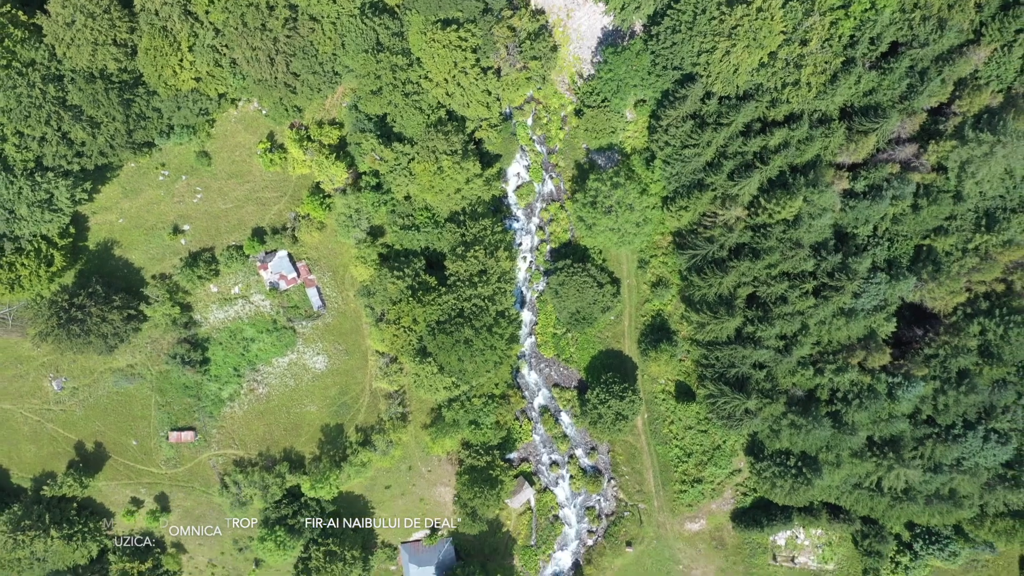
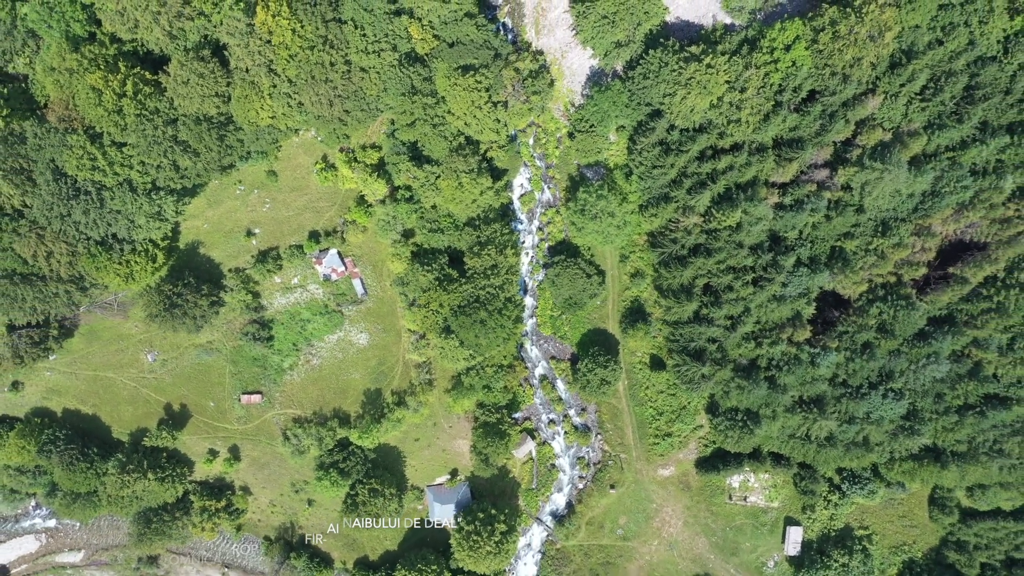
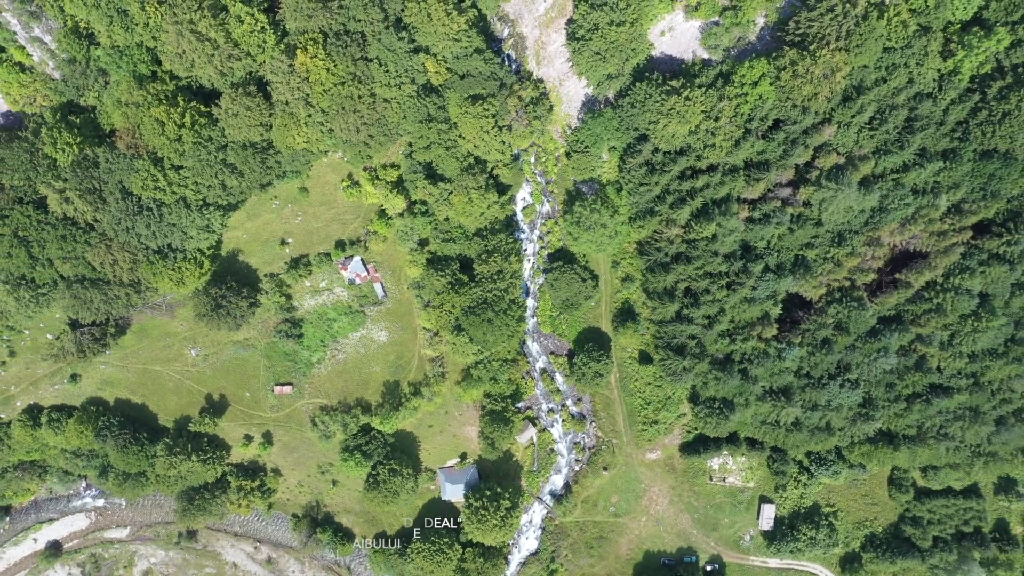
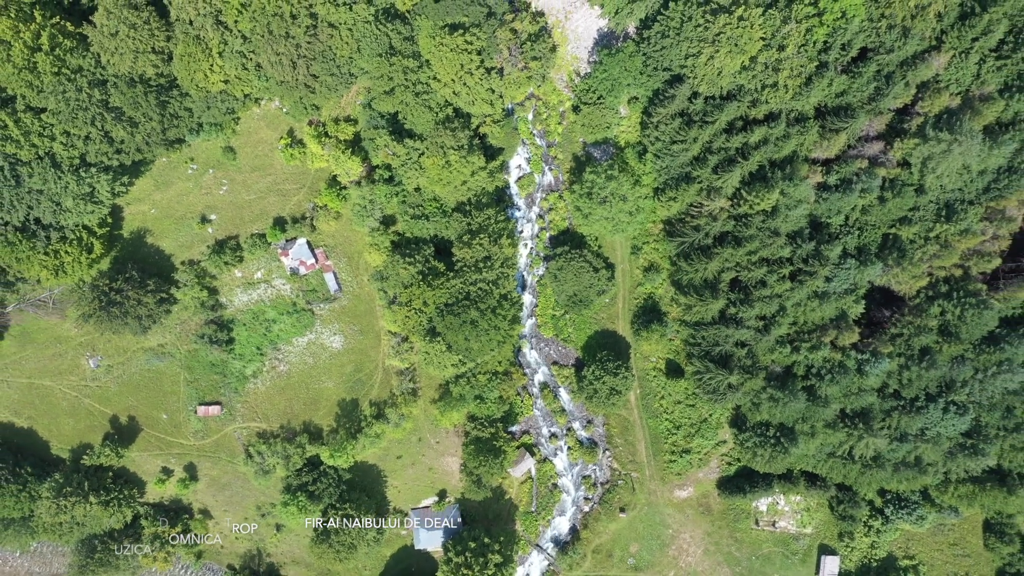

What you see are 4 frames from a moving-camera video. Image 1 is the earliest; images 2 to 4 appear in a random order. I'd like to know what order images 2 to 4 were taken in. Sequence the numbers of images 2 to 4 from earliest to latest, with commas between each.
4, 2, 3
